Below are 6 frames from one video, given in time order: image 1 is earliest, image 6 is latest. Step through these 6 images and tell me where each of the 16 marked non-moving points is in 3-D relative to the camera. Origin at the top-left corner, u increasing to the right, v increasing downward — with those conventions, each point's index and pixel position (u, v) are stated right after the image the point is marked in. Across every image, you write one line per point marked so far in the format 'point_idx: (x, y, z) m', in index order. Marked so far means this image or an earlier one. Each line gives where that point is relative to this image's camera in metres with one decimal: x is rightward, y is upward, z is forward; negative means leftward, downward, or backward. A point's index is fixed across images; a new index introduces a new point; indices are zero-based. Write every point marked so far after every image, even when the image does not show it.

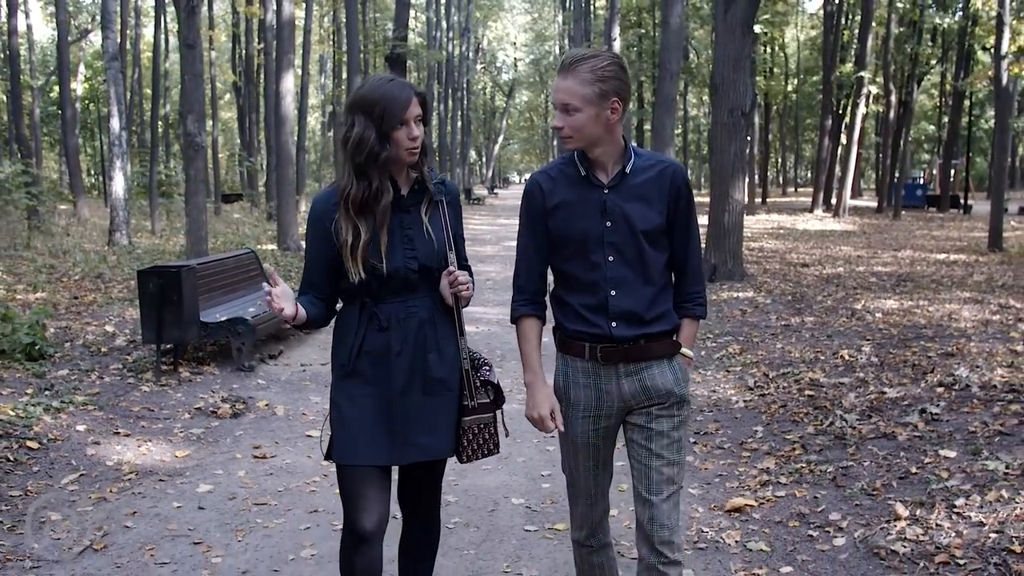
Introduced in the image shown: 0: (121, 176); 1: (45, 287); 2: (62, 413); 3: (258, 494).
0: (-8.6, +2.5, +19.6) m
1: (-6.4, 0.0, +12.3) m
2: (-3.3, -0.9, +6.6) m
3: (-1.5, -1.2, +5.3) m
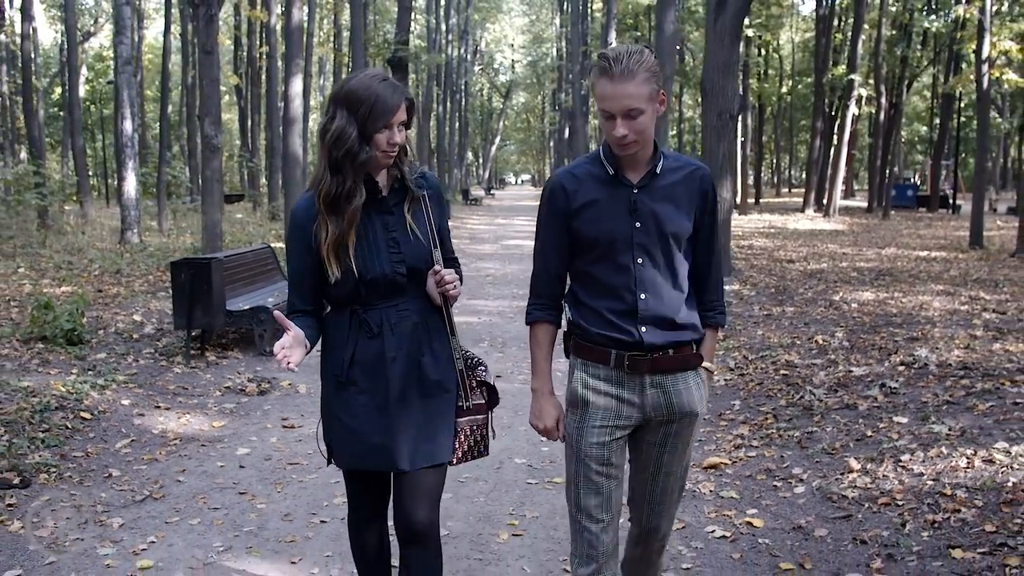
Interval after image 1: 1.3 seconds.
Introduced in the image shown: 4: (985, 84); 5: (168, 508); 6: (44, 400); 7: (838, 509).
0: (-8.7, +2.5, +20.3) m
1: (-6.4, +0.1, +13.0) m
2: (-3.3, -0.8, +7.3) m
3: (-1.5, -1.1, +6.0) m
4: (+10.4, +4.5, +19.6) m
5: (-1.9, -1.2, +5.0) m
6: (-3.5, -0.8, +6.6) m
7: (+1.8, -1.2, +4.8) m
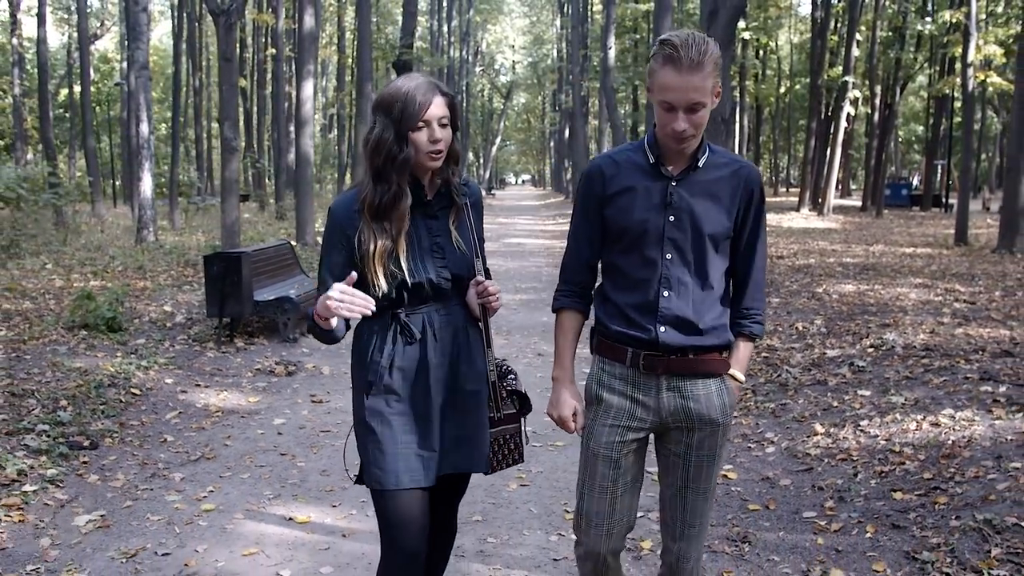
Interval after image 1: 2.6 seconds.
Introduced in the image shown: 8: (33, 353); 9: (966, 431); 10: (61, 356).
0: (-8.6, +2.6, +21.1) m
1: (-6.3, +0.2, +13.7) m
2: (-3.2, -0.7, +8.0) m
3: (-1.4, -1.0, +6.7) m
4: (+10.4, +4.6, +20.3) m
5: (-1.9, -1.2, +5.8) m
6: (-3.4, -0.7, +7.4) m
7: (+1.8, -1.1, +5.6) m
8: (-4.4, -0.6, +8.1) m
9: (+2.9, -0.9, +5.6) m
10: (-4.1, -0.6, +8.0) m
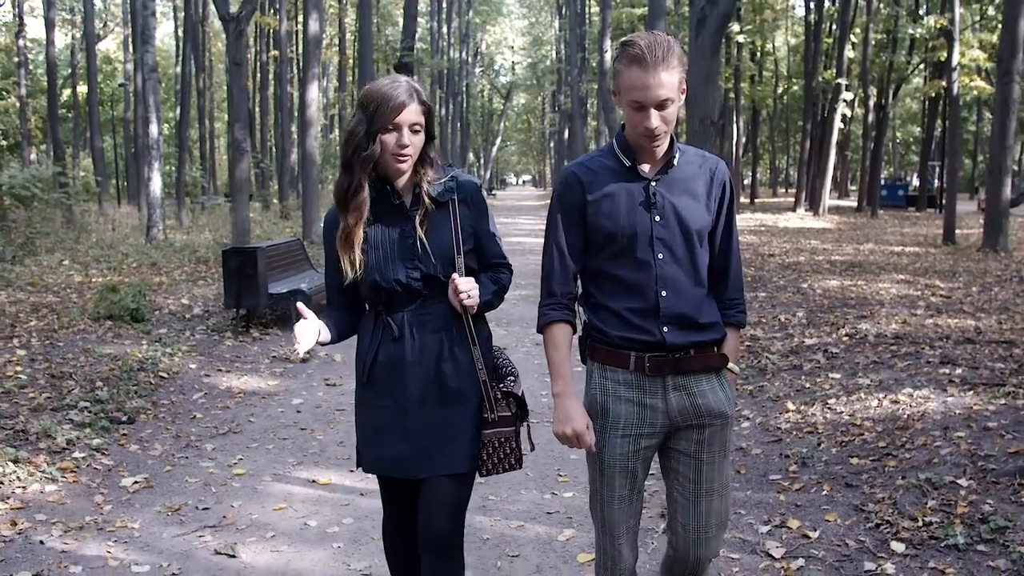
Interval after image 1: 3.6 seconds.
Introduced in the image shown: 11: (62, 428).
0: (-8.6, +2.7, +21.7) m
1: (-6.3, +0.3, +14.3) m
2: (-3.2, -0.7, +8.6) m
3: (-1.4, -1.0, +7.3) m
4: (+10.4, +4.6, +20.9) m
5: (-1.9, -1.1, +6.4) m
6: (-3.4, -0.7, +8.0) m
7: (+1.8, -1.0, +6.2) m
8: (-4.4, -0.5, +8.7) m
9: (+2.8, -0.8, +6.2) m
10: (-4.1, -0.5, +8.6) m
11: (-3.1, -1.0, +6.1) m
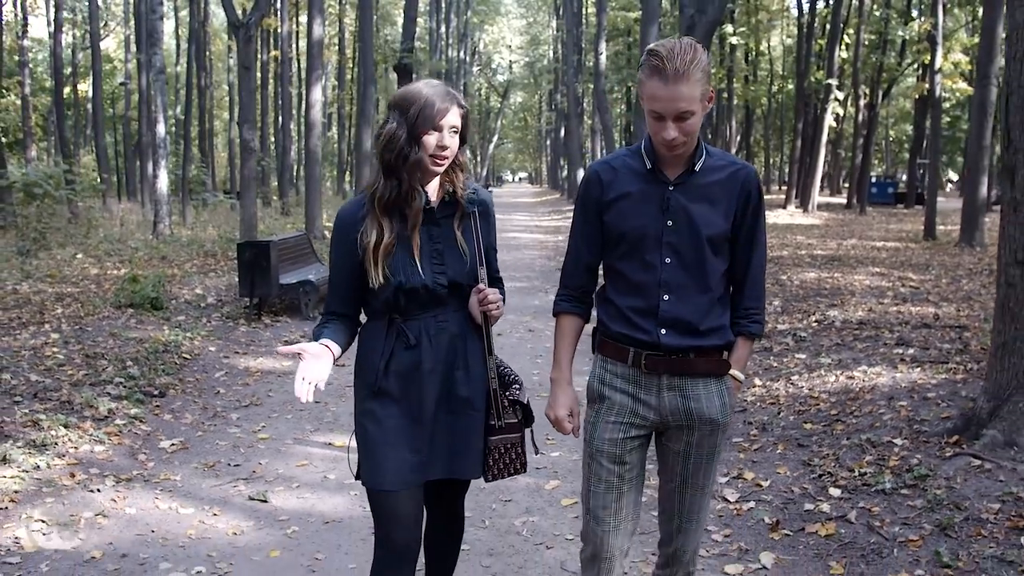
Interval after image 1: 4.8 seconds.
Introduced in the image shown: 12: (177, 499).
0: (-8.7, +2.9, +22.3) m
1: (-6.4, +0.4, +15.0) m
2: (-3.3, -0.5, +9.3) m
3: (-1.5, -0.9, +8.0) m
4: (+10.3, +4.8, +21.7) m
5: (-1.9, -1.0, +7.1) m
6: (-3.5, -0.6, +8.7) m
7: (+1.8, -0.9, +6.9) m
8: (-4.4, -0.4, +9.4) m
9: (+2.8, -0.7, +6.9) m
10: (-4.1, -0.4, +9.3) m
11: (-3.1, -0.8, +6.8) m
12: (-1.9, -1.2, +5.2) m
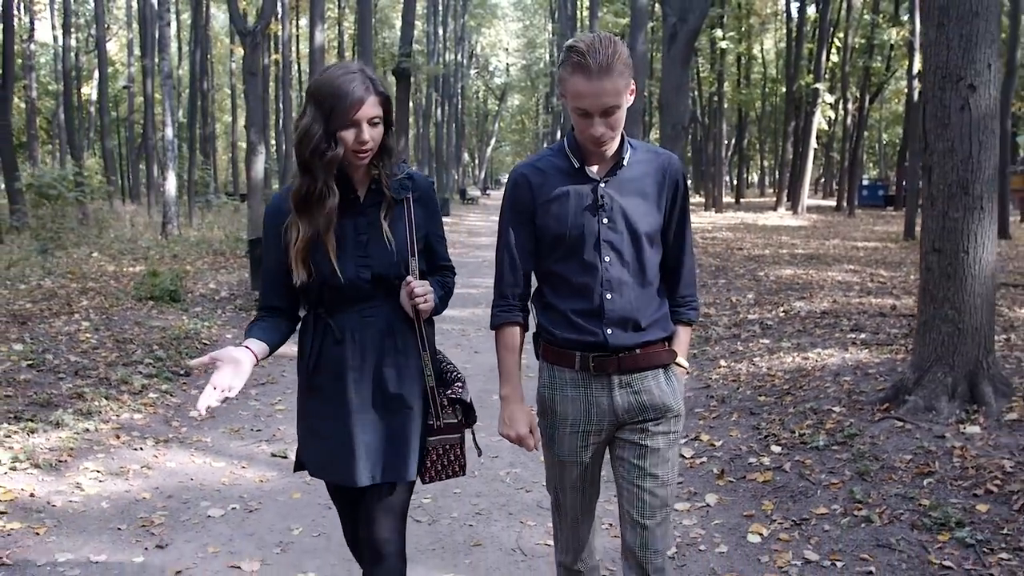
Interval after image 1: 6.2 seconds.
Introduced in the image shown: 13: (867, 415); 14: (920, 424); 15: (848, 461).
0: (-8.8, +2.9, +23.1) m
1: (-6.5, +0.5, +15.8) m
2: (-3.4, -0.5, +10.1) m
3: (-1.6, -0.8, +8.8) m
4: (+10.2, +4.8, +22.5) m
5: (-2.0, -0.9, +7.9) m
6: (-3.6, -0.5, +9.5) m
7: (+1.7, -0.8, +7.7) m
8: (-4.5, -0.3, +10.2) m
9: (+2.7, -0.6, +7.8) m
10: (-4.2, -0.3, +10.2) m
11: (-3.2, -0.8, +7.6) m
12: (-2.0, -1.1, +6.0) m
13: (+2.5, -0.9, +6.2) m
14: (+2.7, -0.9, +5.8) m
15: (+2.1, -1.1, +5.5) m
